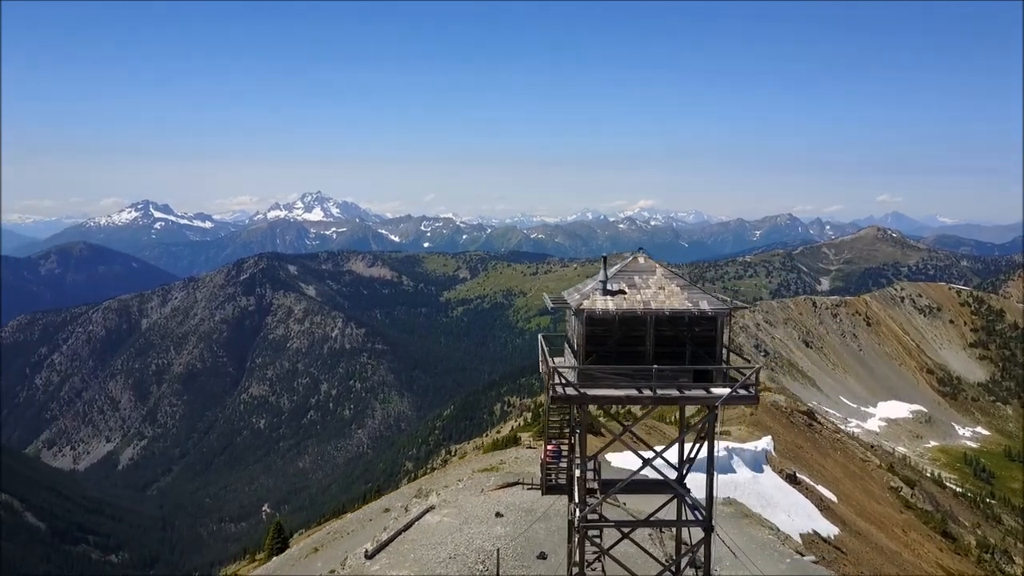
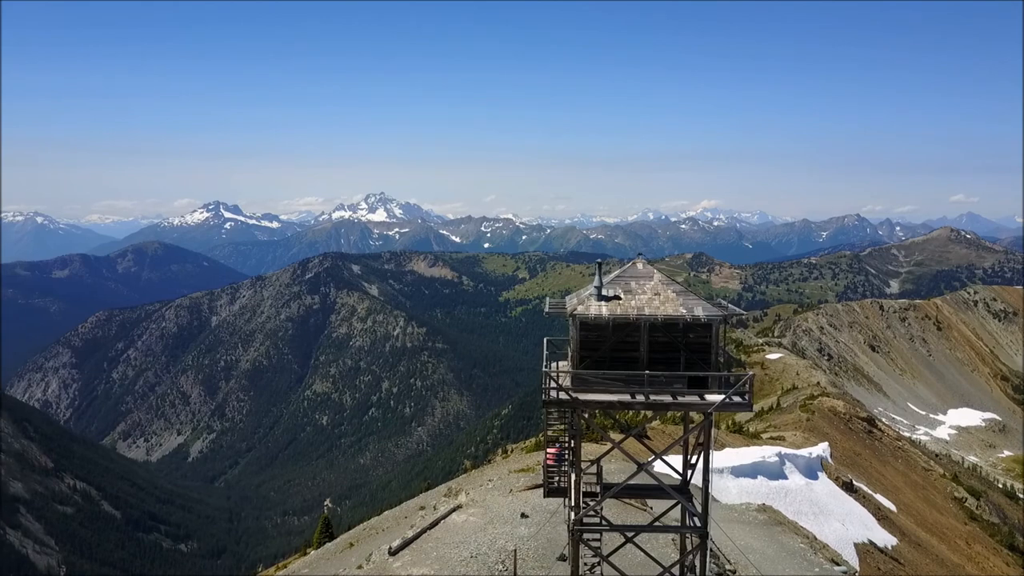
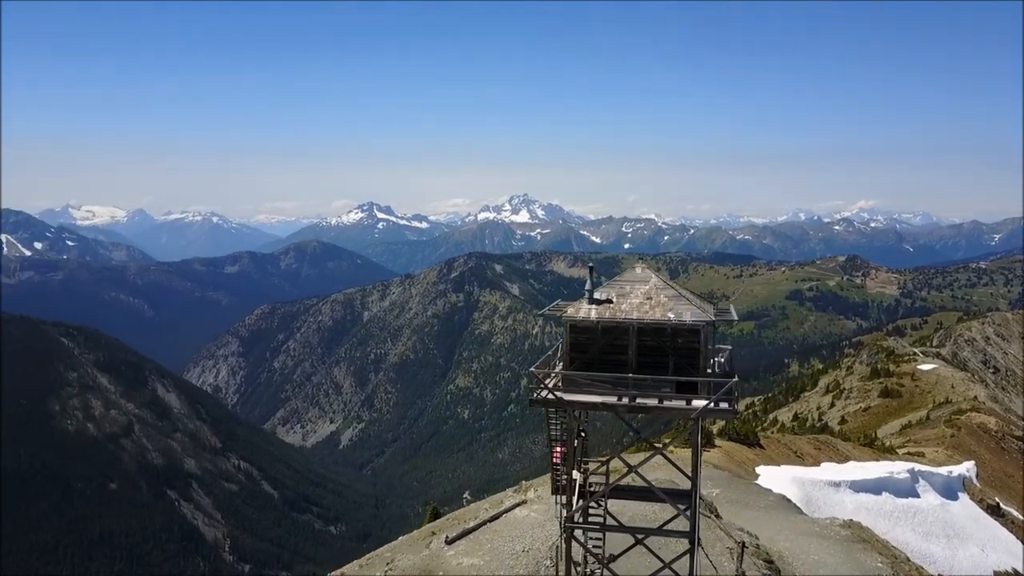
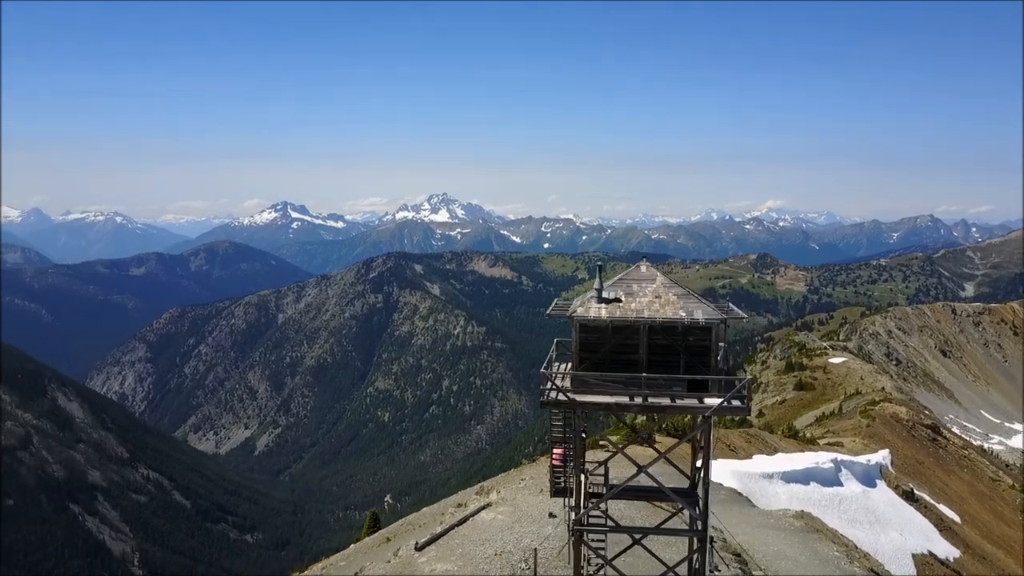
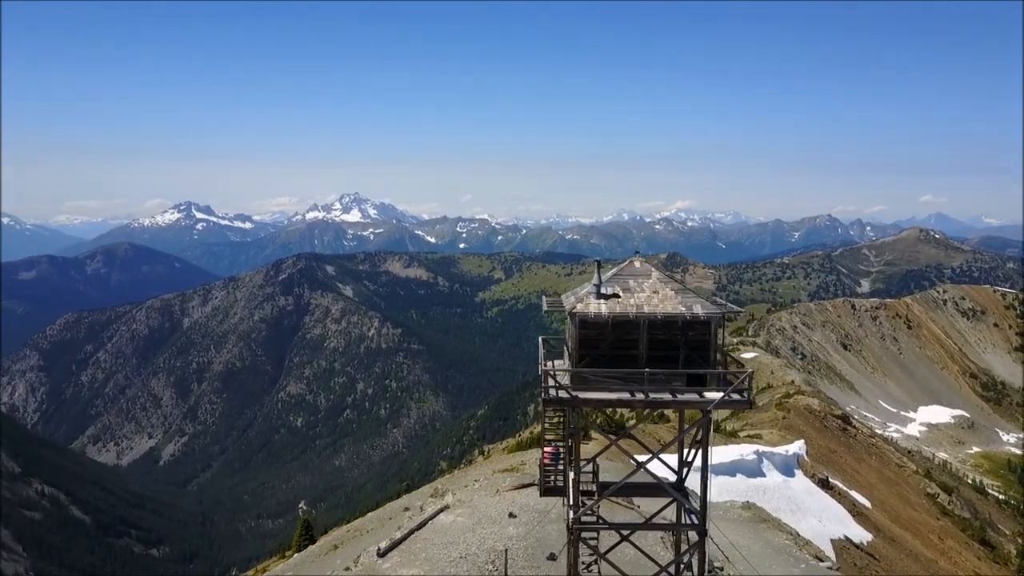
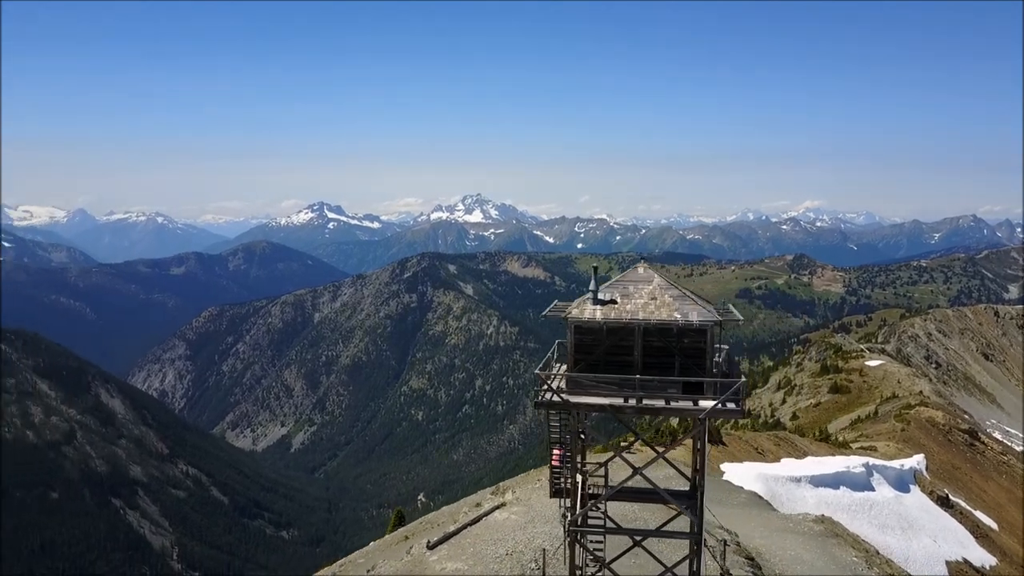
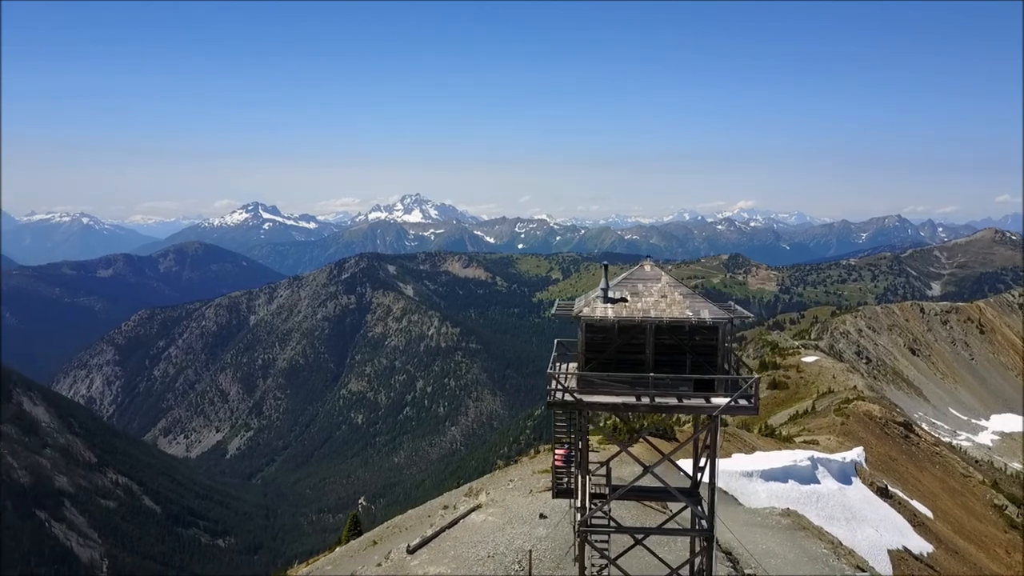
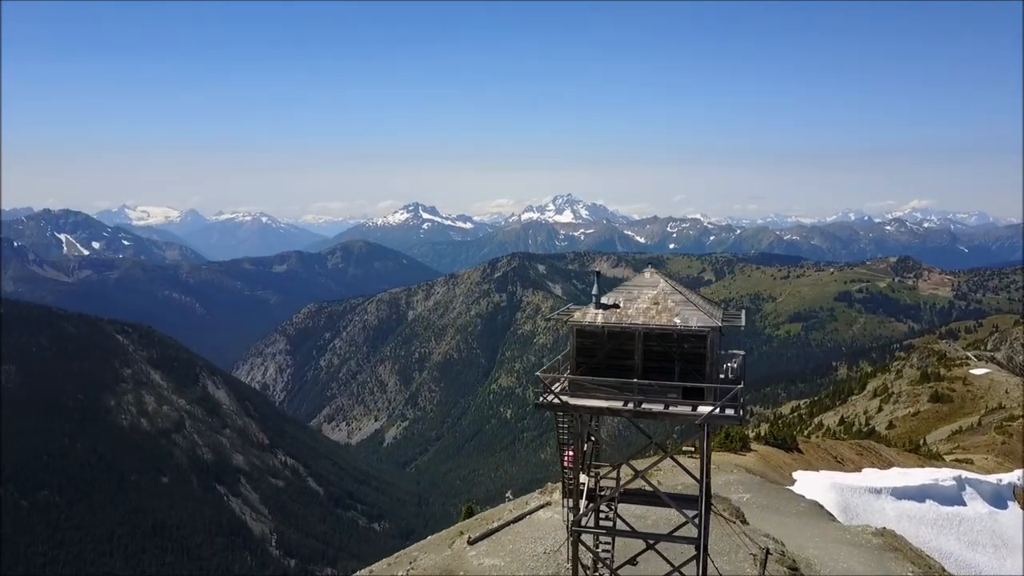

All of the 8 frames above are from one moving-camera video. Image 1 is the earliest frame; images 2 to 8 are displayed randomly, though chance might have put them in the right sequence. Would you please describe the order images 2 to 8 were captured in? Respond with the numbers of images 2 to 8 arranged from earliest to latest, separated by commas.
5, 2, 7, 4, 6, 3, 8
